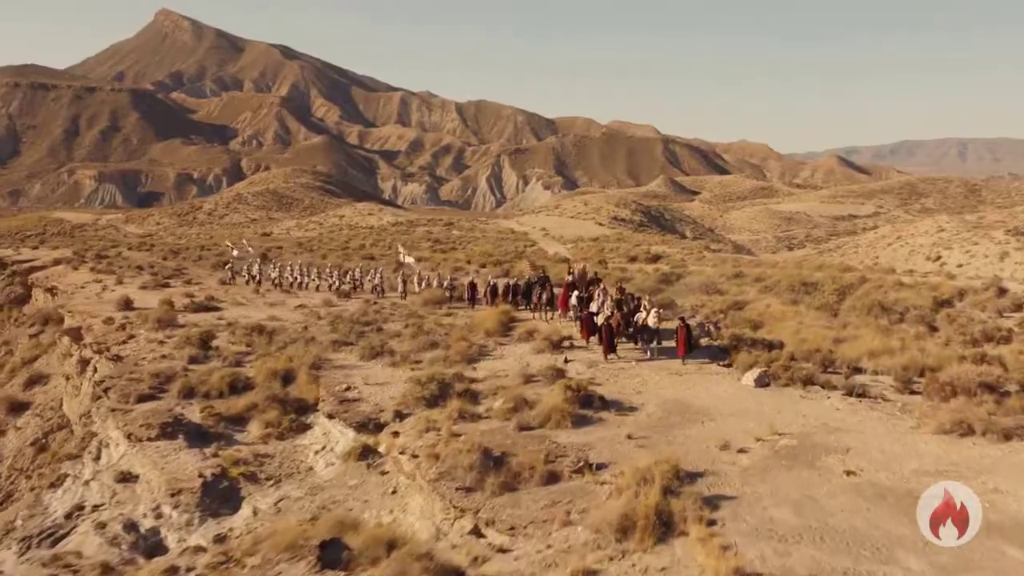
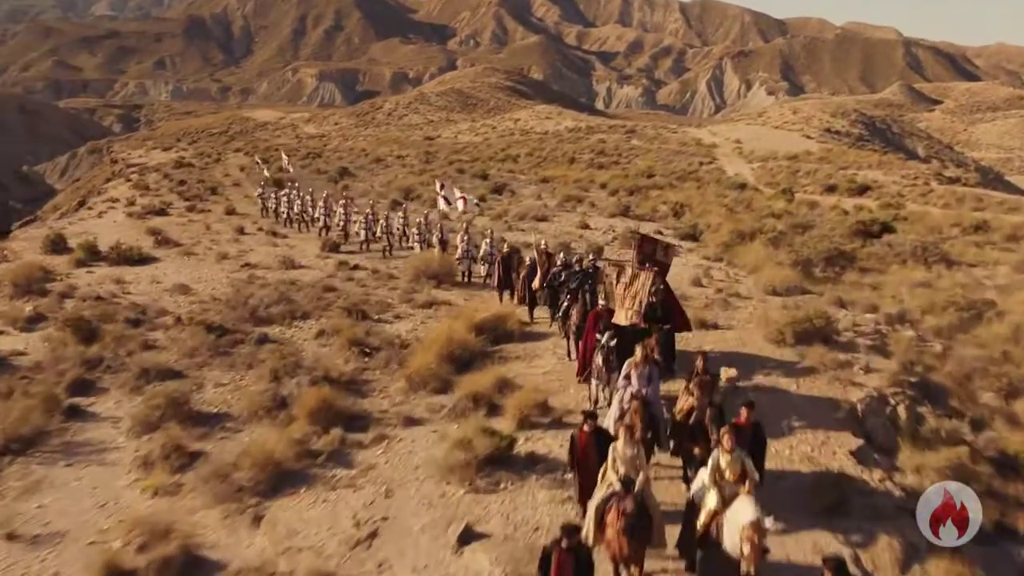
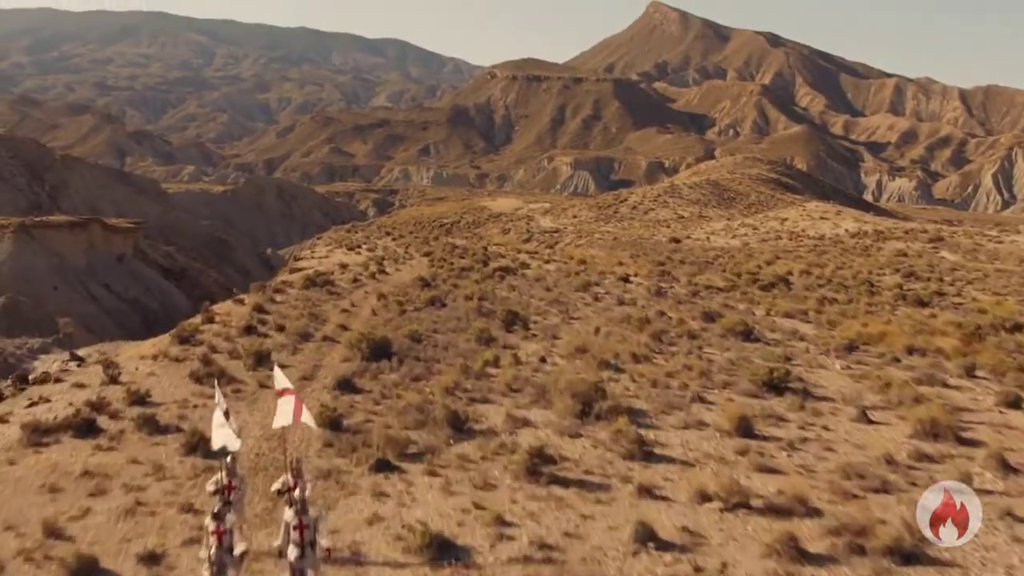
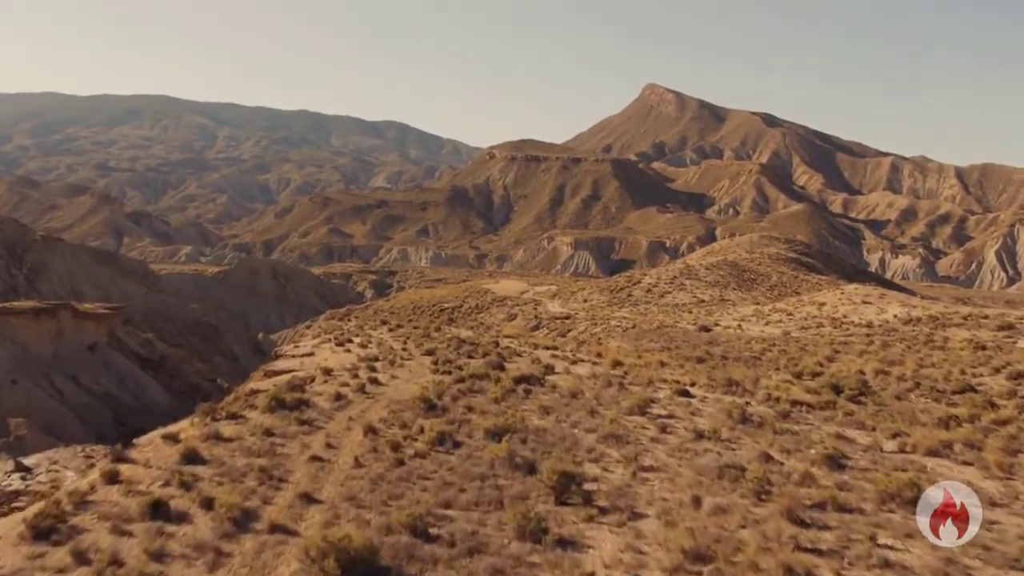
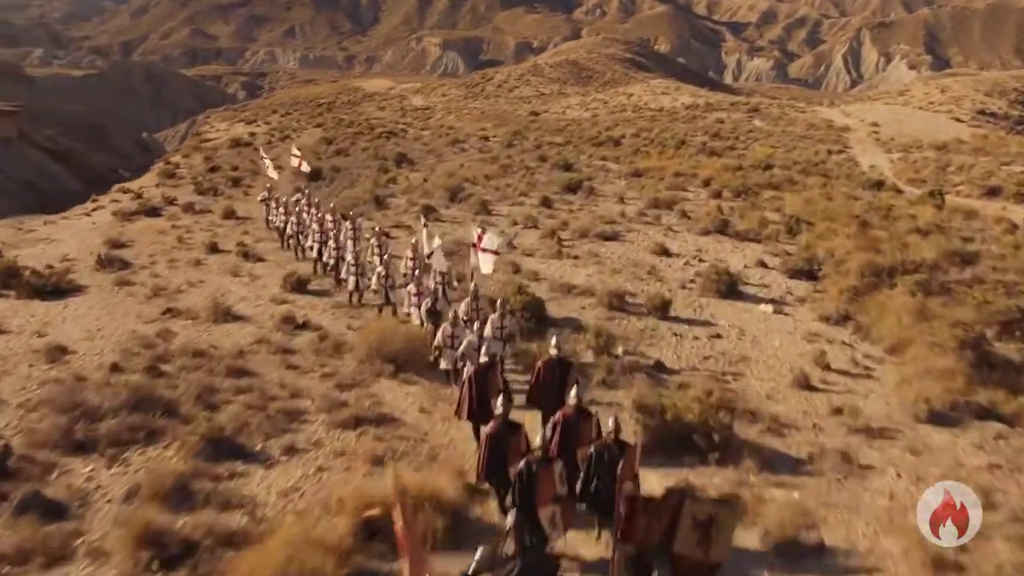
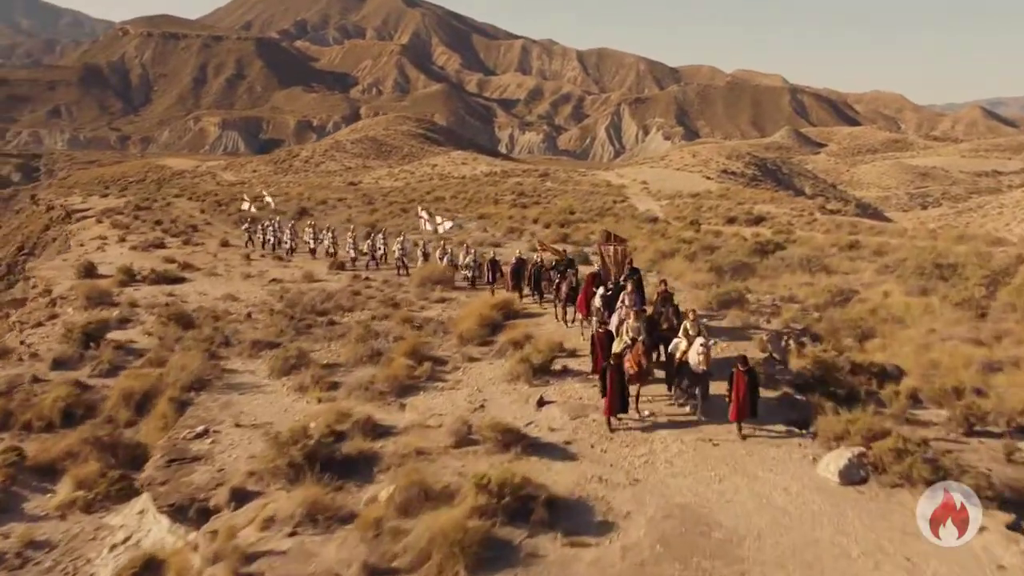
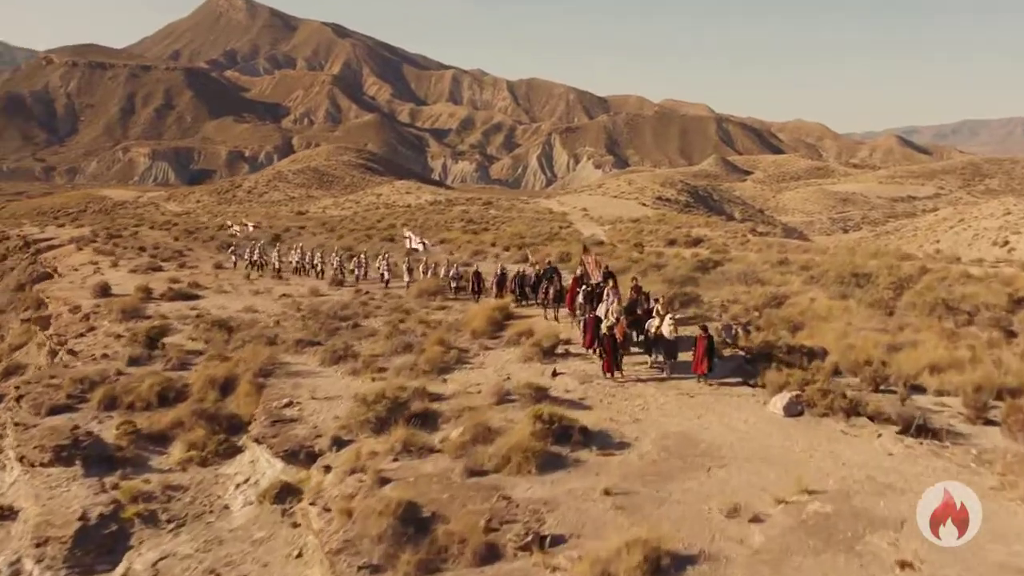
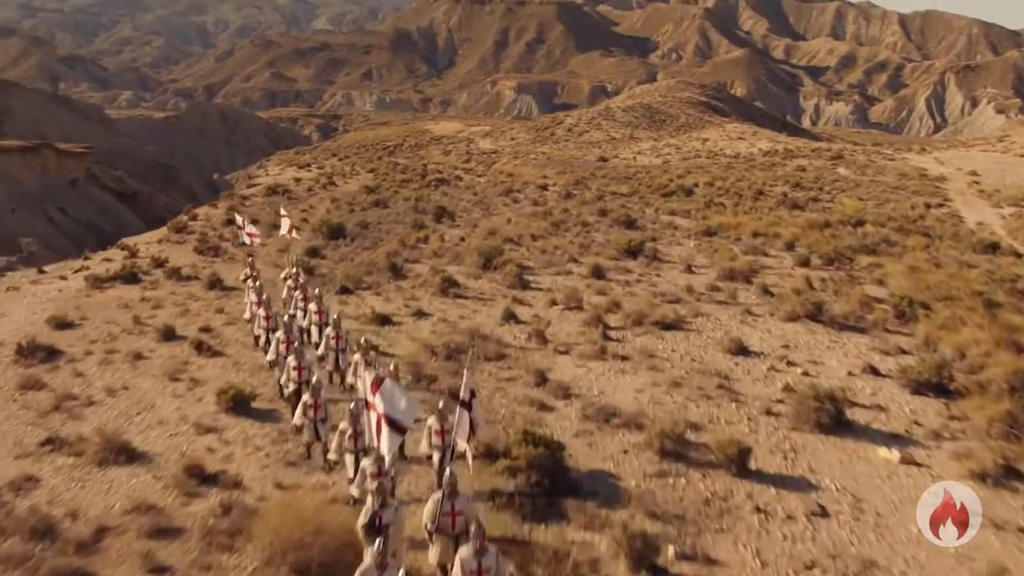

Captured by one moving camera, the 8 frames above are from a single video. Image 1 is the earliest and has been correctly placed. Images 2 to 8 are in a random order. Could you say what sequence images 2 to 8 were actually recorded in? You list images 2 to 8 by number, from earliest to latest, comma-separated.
7, 6, 2, 5, 8, 3, 4
